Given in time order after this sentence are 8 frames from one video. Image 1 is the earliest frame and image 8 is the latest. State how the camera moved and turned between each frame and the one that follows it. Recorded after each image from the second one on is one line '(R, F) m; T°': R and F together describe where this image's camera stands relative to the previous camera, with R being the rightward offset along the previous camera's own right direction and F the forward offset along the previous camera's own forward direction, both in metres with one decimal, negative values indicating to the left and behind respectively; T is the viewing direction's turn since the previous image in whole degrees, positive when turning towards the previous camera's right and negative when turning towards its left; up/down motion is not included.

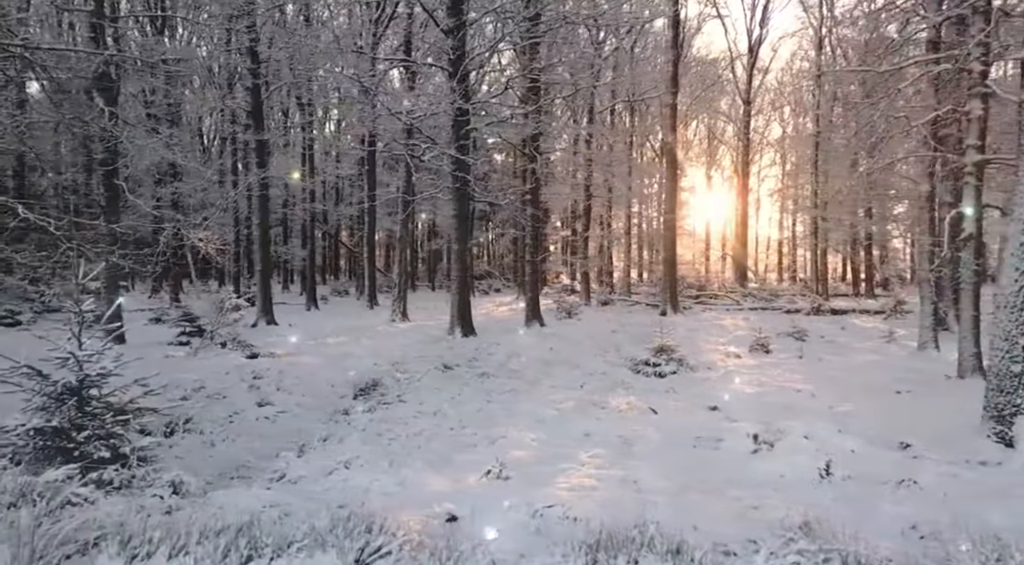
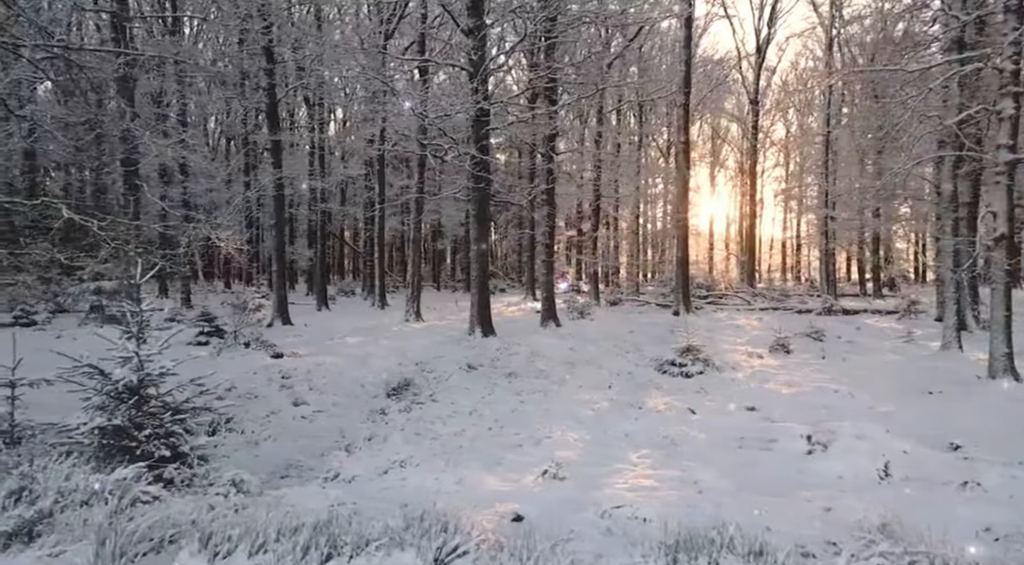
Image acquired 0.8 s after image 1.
(-0.4, 0.0) m; -1°
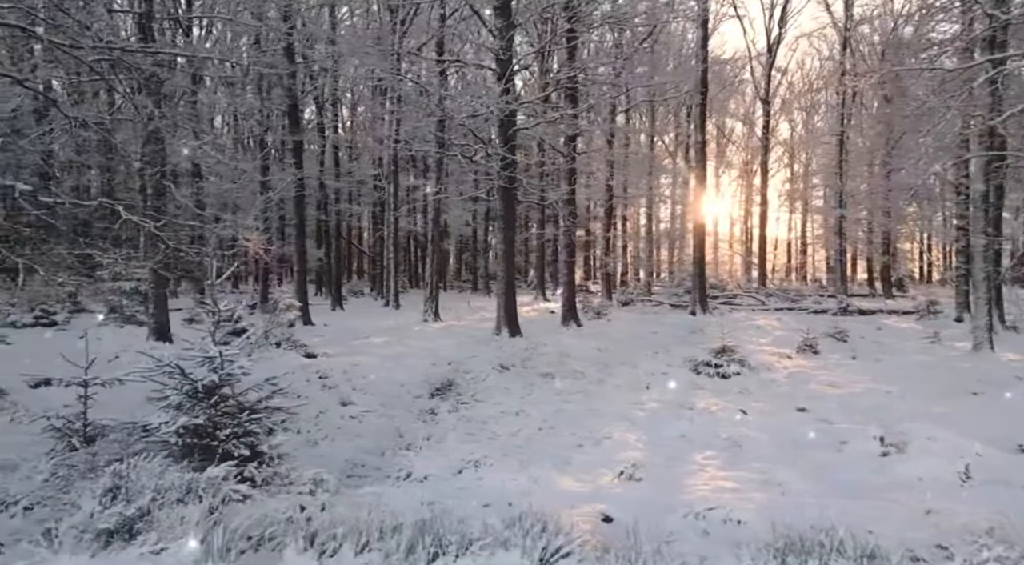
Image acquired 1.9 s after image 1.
(-0.5, 0.0) m; -1°
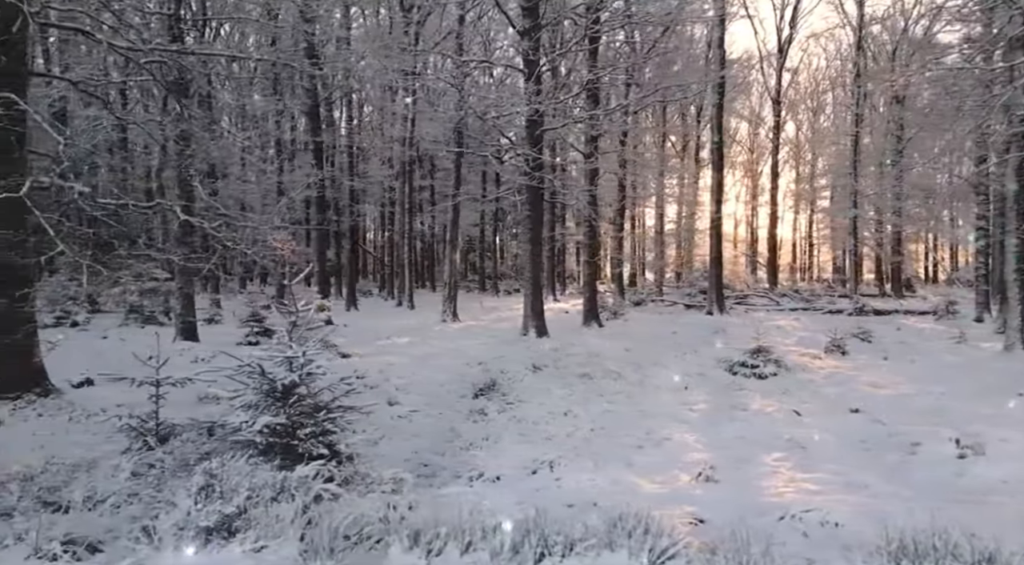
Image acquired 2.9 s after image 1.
(-0.5, 0.0) m; -1°
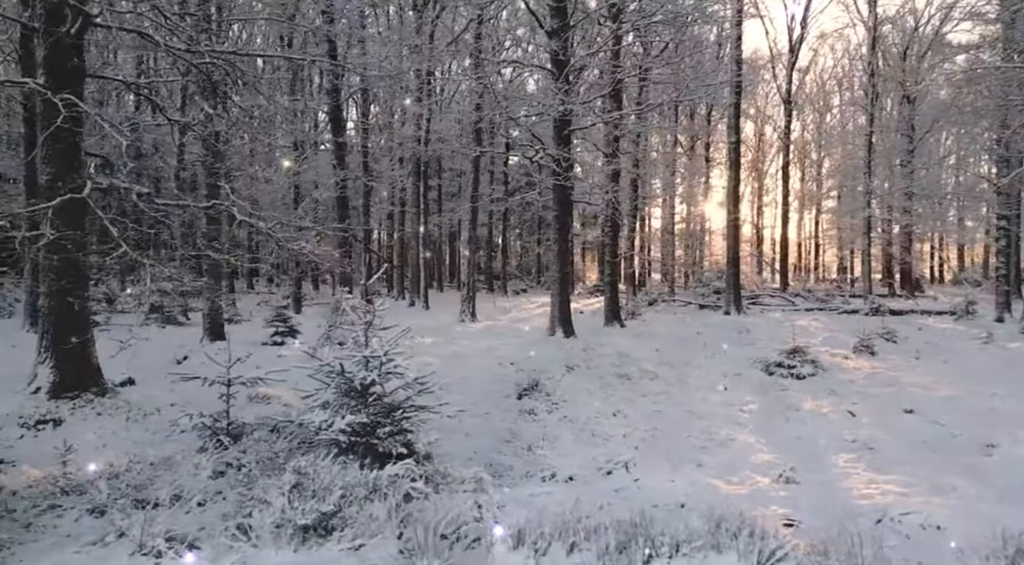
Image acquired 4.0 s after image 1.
(-0.5, 0.0) m; -1°
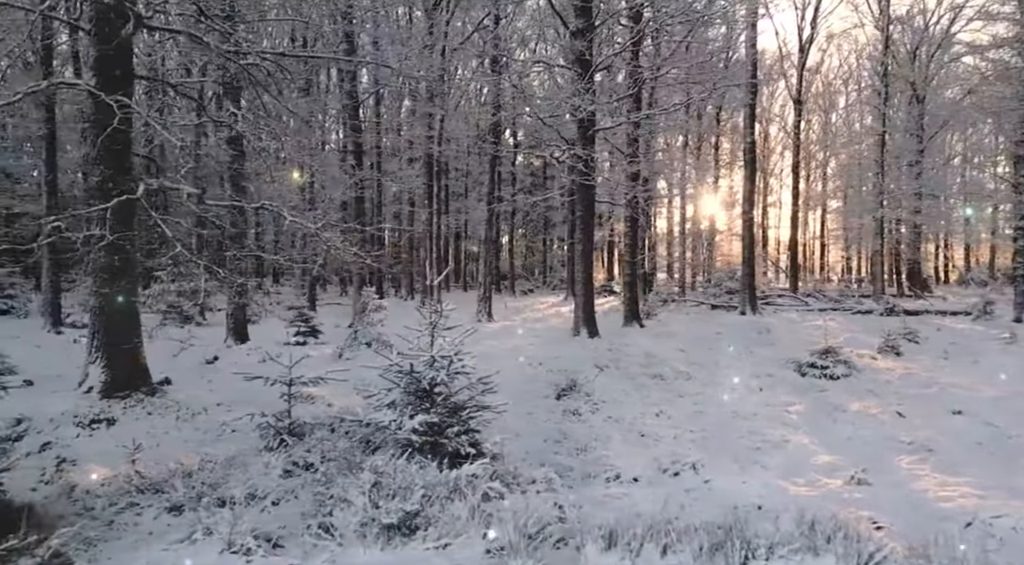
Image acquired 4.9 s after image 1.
(-0.5, 0.0) m; -1°
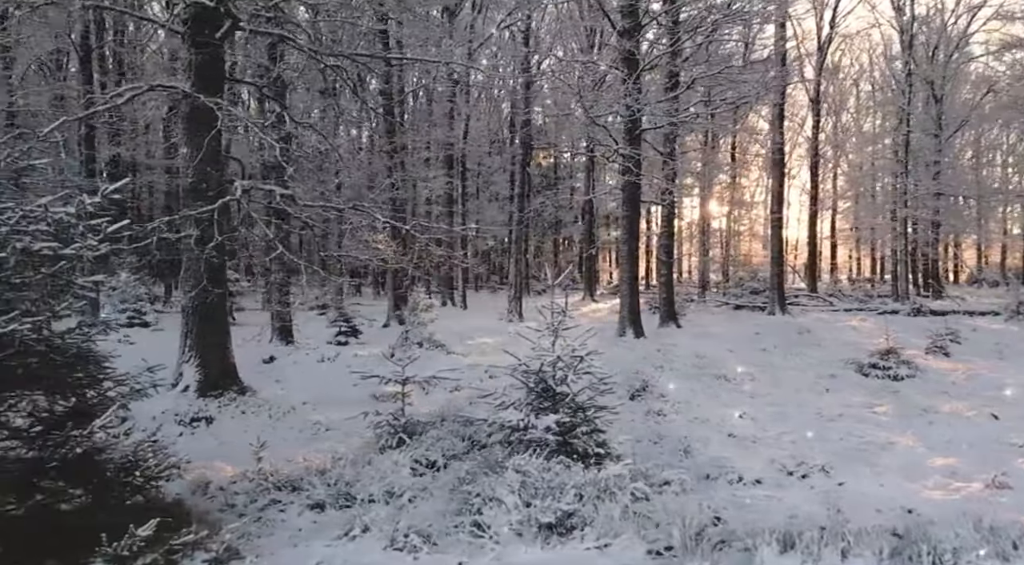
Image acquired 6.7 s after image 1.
(-0.8, 0.0) m; -2°
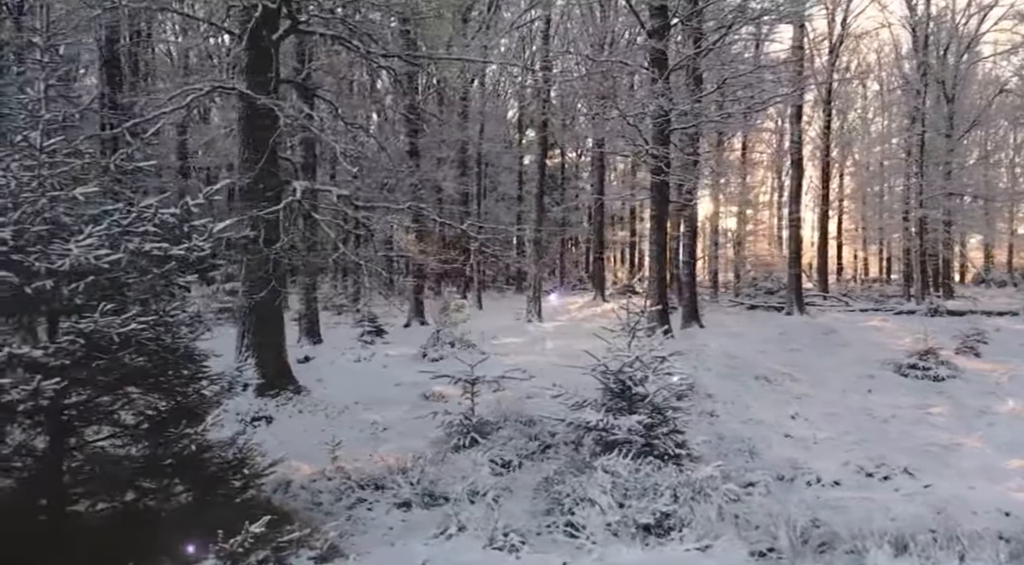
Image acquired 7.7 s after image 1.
(-0.5, 0.0) m; -1°
